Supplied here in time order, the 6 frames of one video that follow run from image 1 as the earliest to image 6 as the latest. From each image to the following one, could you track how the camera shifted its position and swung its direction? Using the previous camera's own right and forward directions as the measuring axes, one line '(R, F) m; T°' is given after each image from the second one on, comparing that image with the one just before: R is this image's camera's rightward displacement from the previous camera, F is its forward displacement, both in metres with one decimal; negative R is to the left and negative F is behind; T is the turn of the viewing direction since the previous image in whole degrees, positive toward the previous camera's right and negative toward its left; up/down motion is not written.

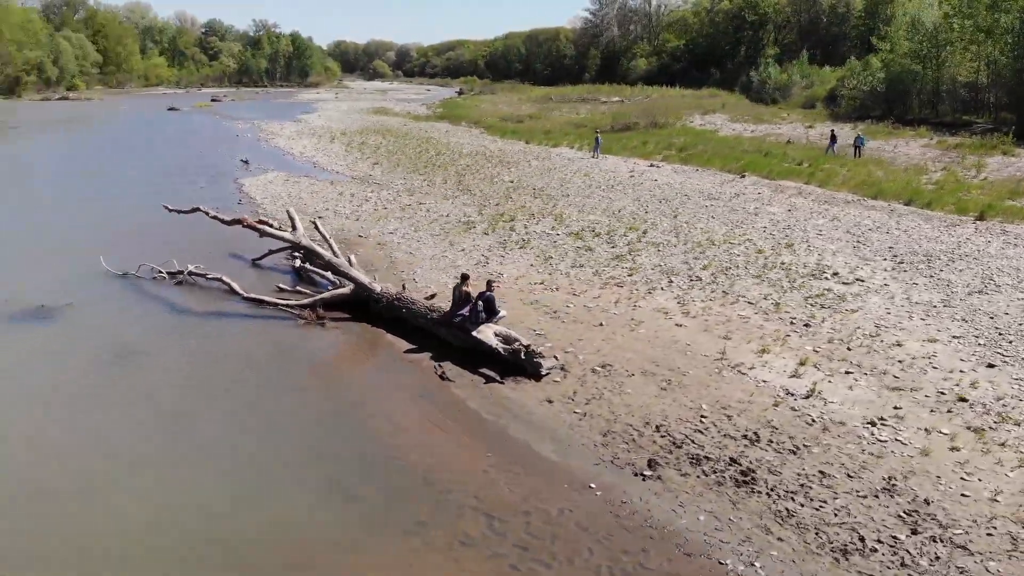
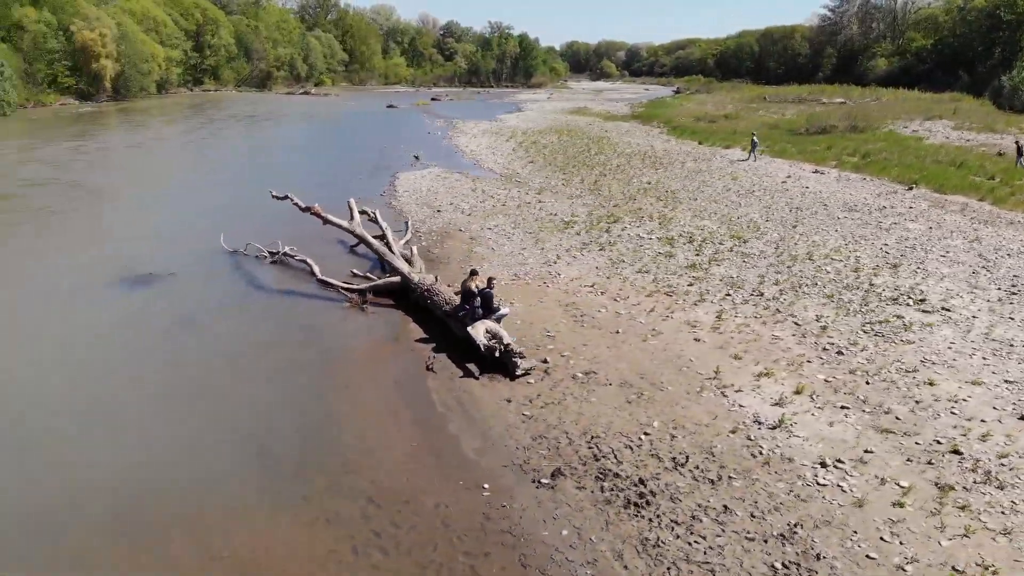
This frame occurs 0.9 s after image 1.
(+3.8, +0.5) m; -16°
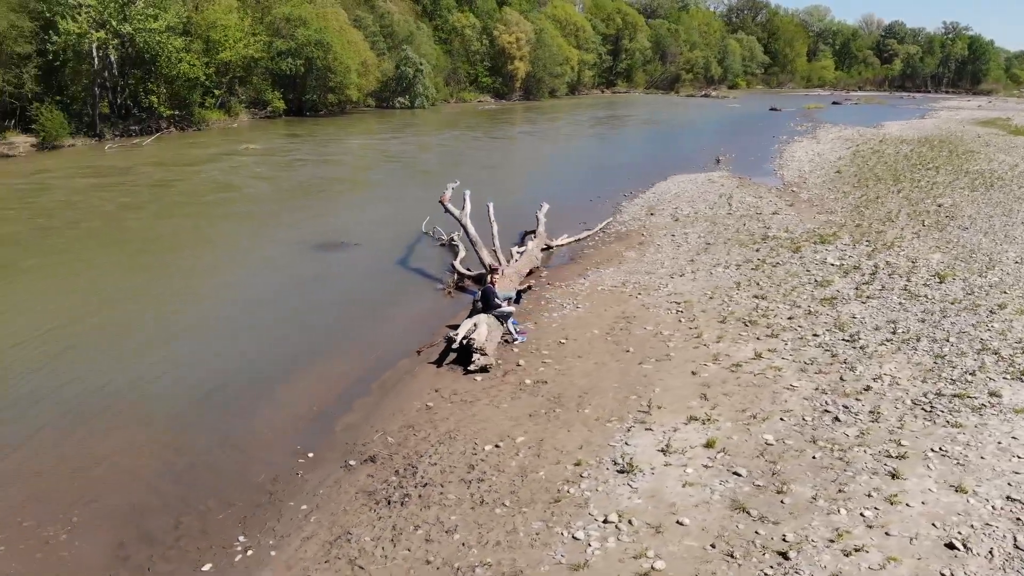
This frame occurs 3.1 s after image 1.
(+6.7, +1.9) m; -30°
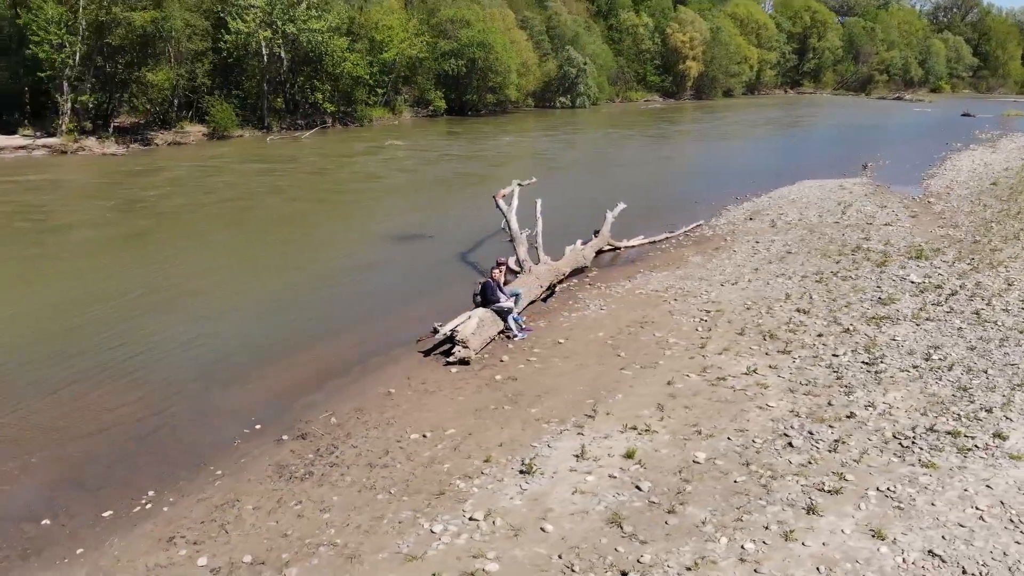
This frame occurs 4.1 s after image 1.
(+3.1, +0.4) m; -13°
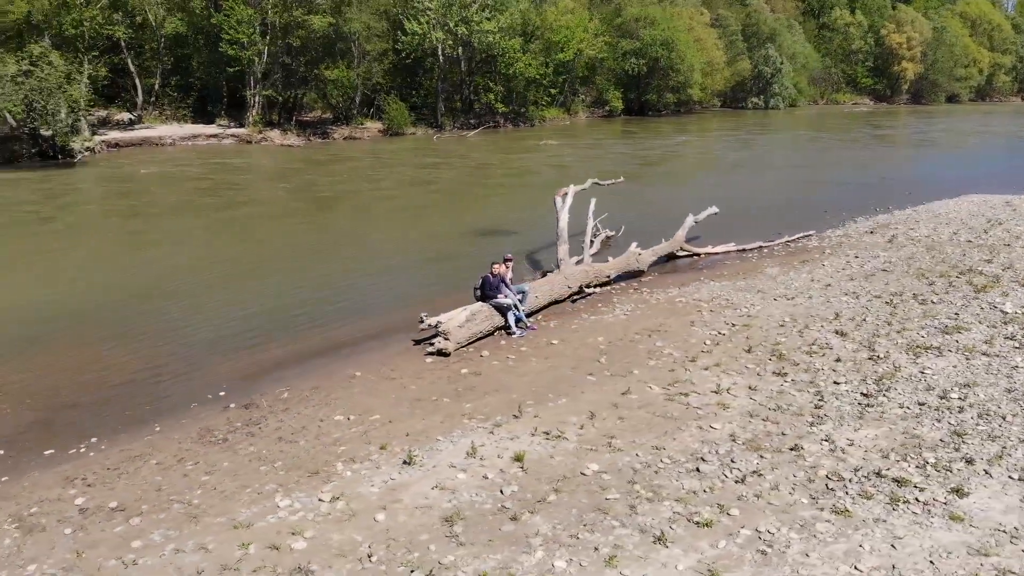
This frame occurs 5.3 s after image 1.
(+3.5, +0.6) m; -15°
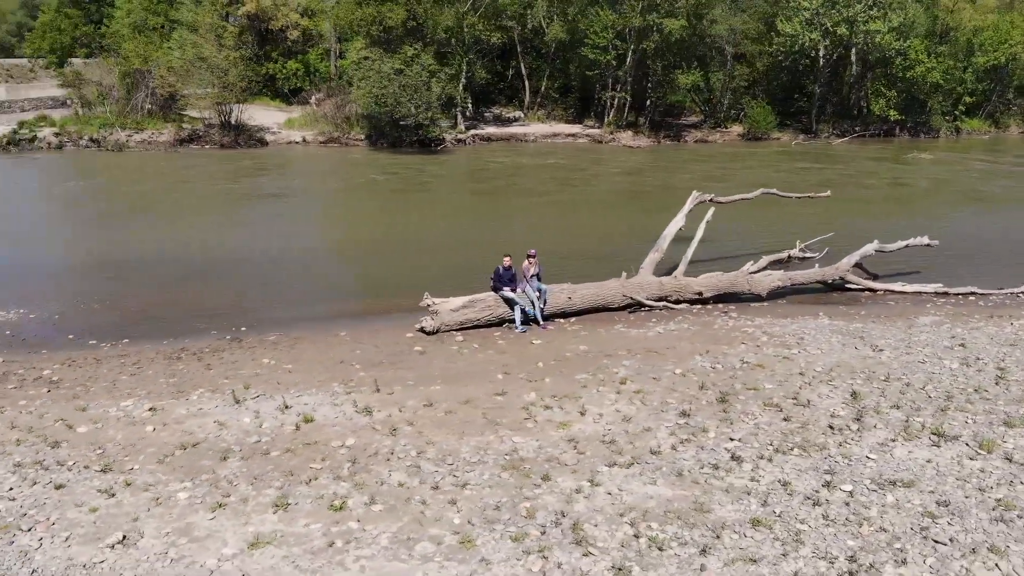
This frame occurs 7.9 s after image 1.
(+7.3, +2.0) m; -32°
